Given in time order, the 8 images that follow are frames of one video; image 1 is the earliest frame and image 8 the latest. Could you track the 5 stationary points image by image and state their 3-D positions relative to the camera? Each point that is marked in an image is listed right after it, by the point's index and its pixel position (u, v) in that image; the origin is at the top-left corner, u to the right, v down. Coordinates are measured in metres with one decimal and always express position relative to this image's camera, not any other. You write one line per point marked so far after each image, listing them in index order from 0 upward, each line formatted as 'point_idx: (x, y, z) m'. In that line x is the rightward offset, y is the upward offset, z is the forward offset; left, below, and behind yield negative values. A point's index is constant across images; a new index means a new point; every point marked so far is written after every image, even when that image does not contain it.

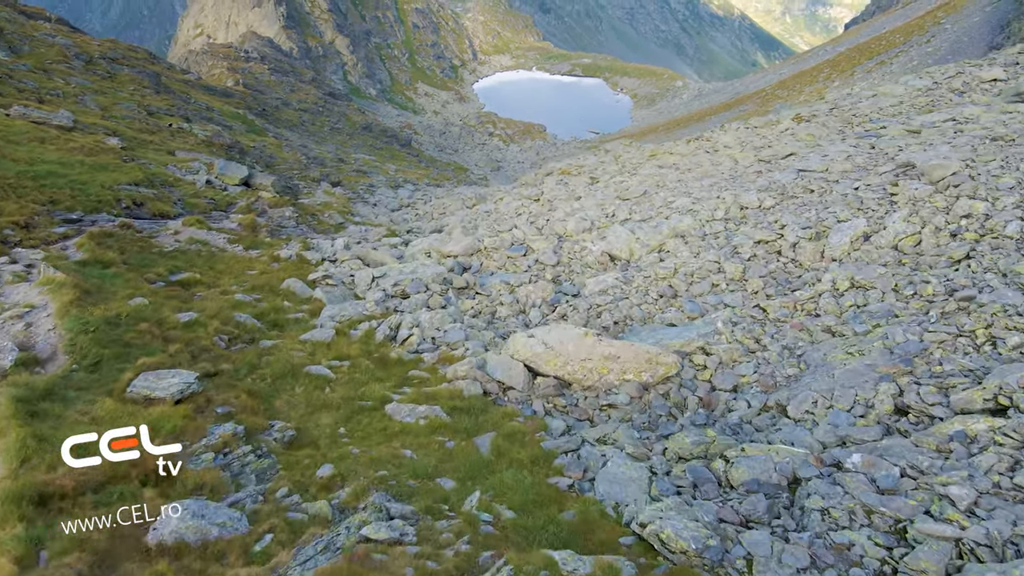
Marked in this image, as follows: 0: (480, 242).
0: (-0.7, +1.1, +16.8) m
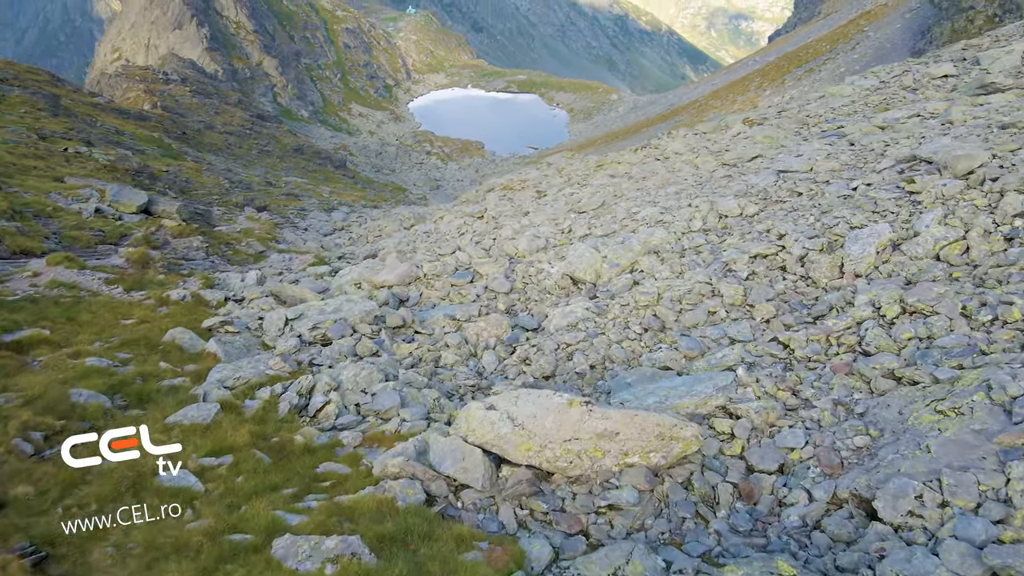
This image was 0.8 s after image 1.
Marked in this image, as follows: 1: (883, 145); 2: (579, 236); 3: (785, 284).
0: (-1.8, +0.4, +14.4) m
1: (+7.0, +2.7, +13.9) m
2: (+1.3, +1.0, +14.7) m
3: (+3.3, 0.0, +8.7) m
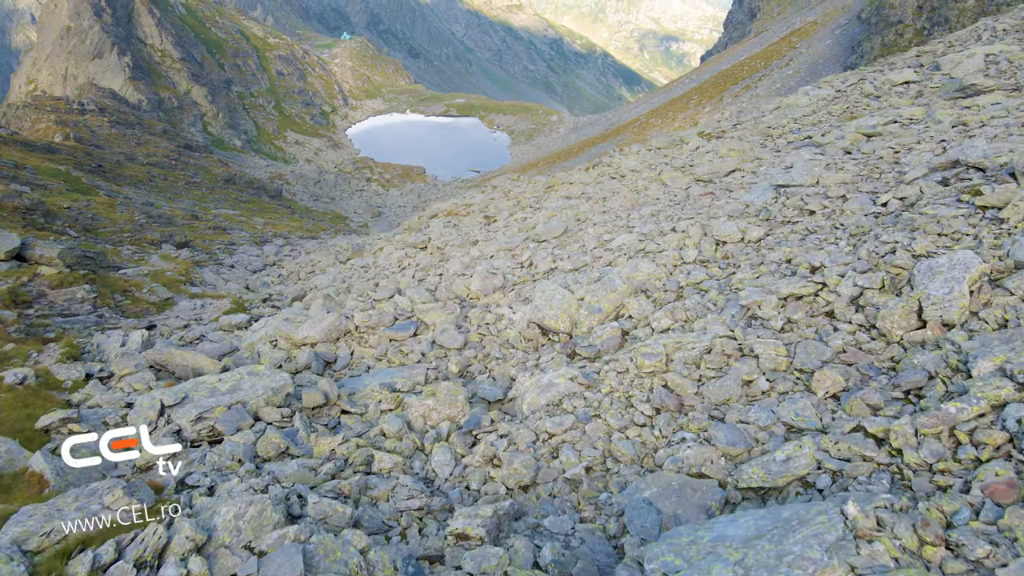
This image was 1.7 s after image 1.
0: (-2.6, -0.5, +11.7) m
1: (+6.1, +2.2, +11.9) m
2: (+0.5, +0.3, +12.2) m
3: (+2.9, -0.4, +6.4) m
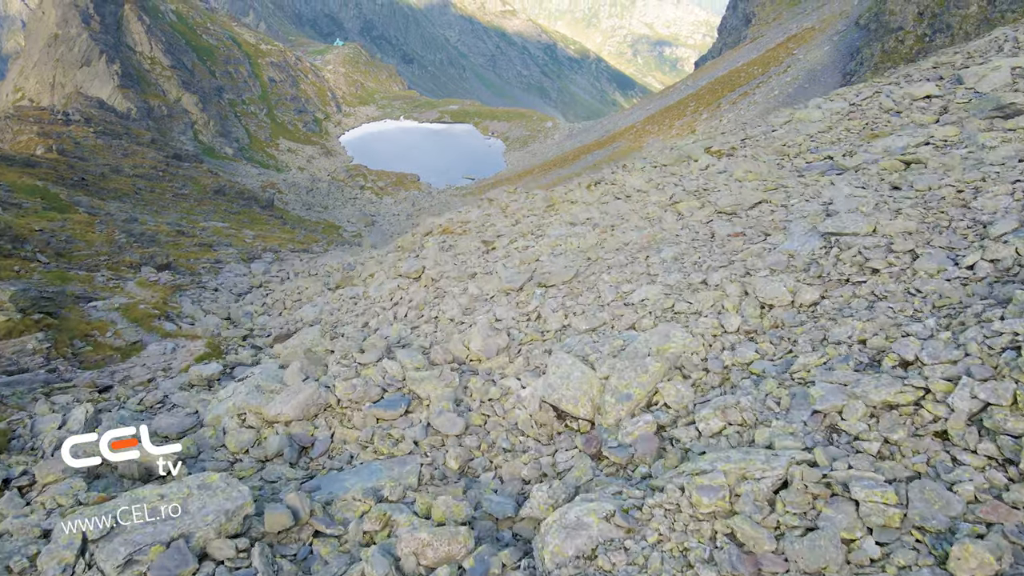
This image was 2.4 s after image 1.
0: (-2.5, -1.4, +10.1) m
1: (+6.2, +1.4, +10.4) m
2: (+0.6, -0.6, +10.6) m
3: (+3.0, -1.3, +4.8) m
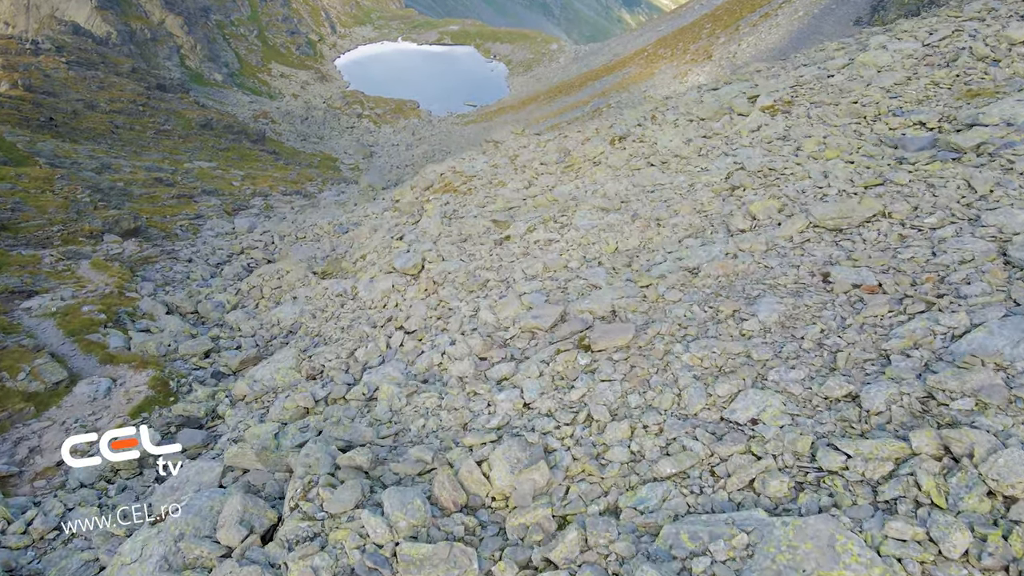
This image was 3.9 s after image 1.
0: (-2.1, -2.5, +6.6) m
1: (+6.6, +0.3, +6.6) m
2: (+1.0, -1.6, +7.1) m
3: (+3.4, -2.9, +1.4) m
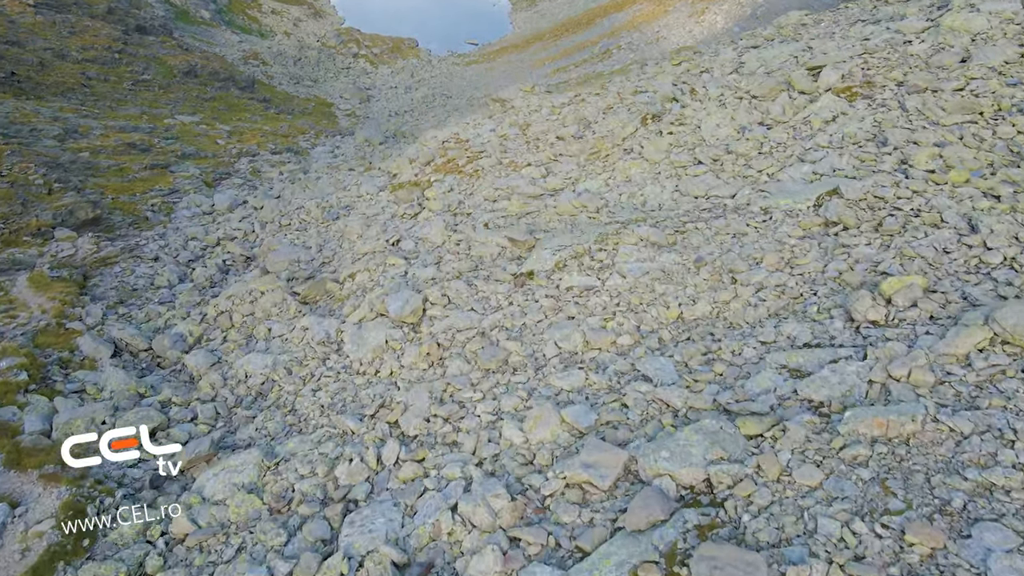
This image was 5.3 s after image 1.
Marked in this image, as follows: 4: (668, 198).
0: (-1.6, -4.4, +3.3) m
1: (+7.1, -1.6, +3.0) m
2: (+1.4, -3.5, +3.6) m
3: (+3.9, -5.2, -1.9) m
4: (+3.6, +2.2, +16.6) m
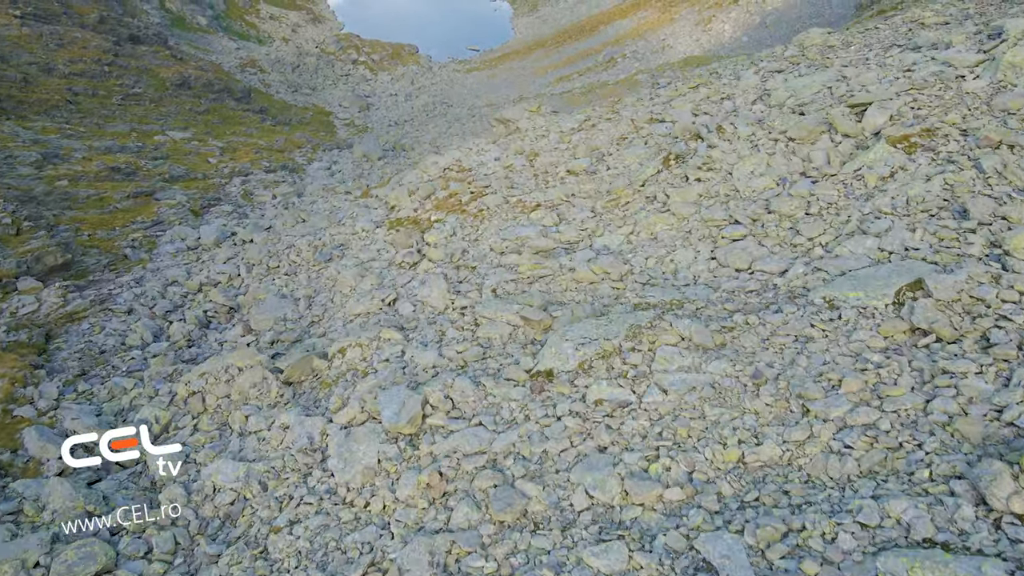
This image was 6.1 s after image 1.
0: (-1.4, -6.0, +1.0) m
1: (+7.3, -3.3, +0.8) m
2: (+1.7, -5.2, +1.4) m
3: (+4.1, -6.9, -4.2) m
4: (+3.9, +0.5, +14.4) m
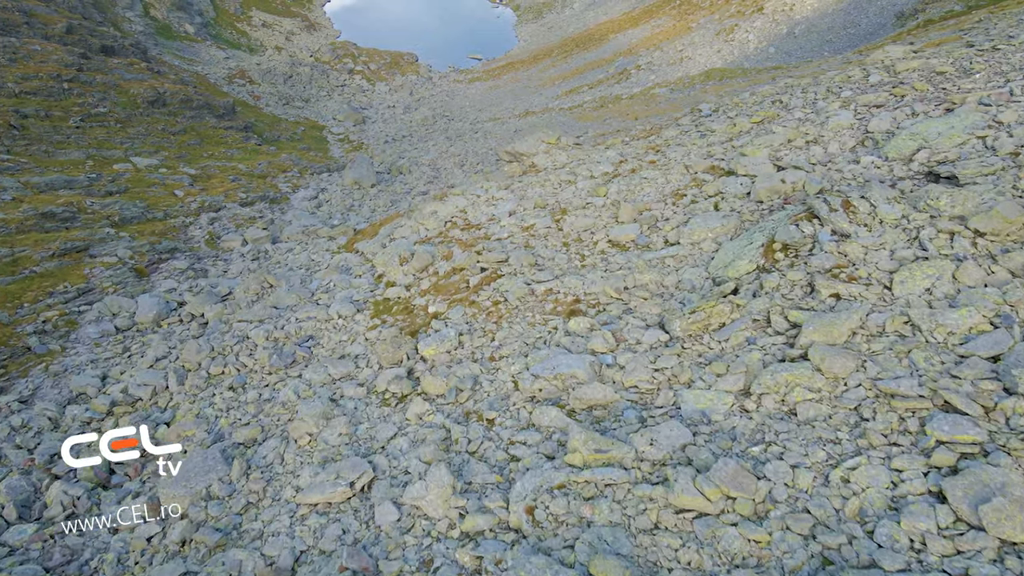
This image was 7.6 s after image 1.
0: (-0.7, -8.9, -5.8) m
1: (+8.0, -6.2, -6.1) m
2: (+2.4, -8.0, -5.5) m
3: (+4.8, -9.7, -11.1) m
4: (+4.5, -2.5, +7.5) m
